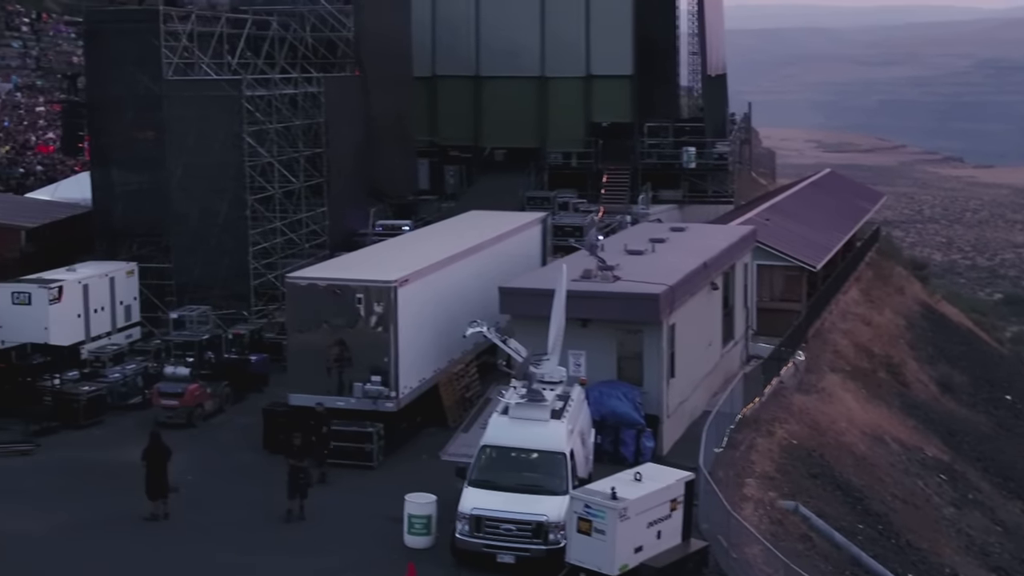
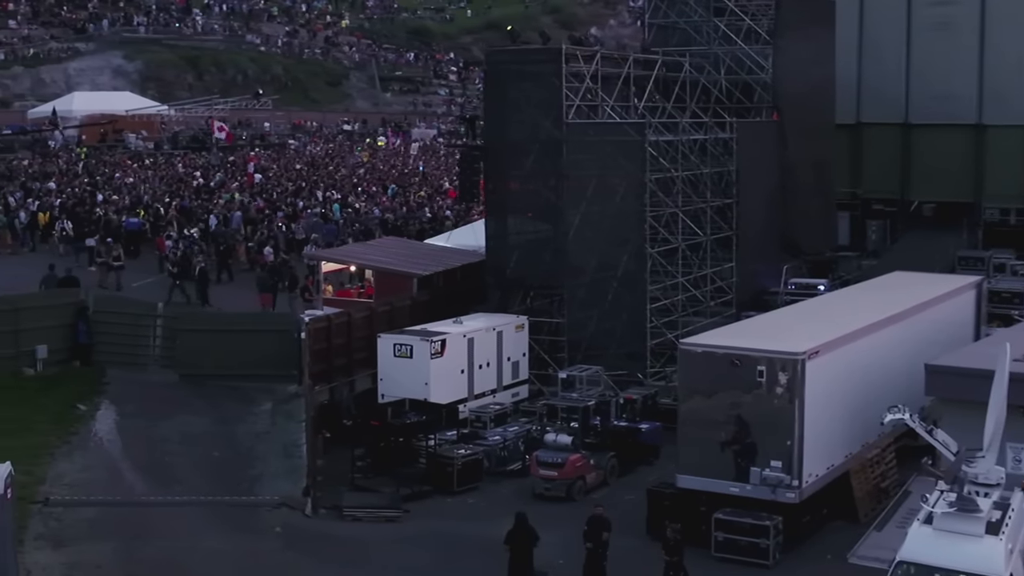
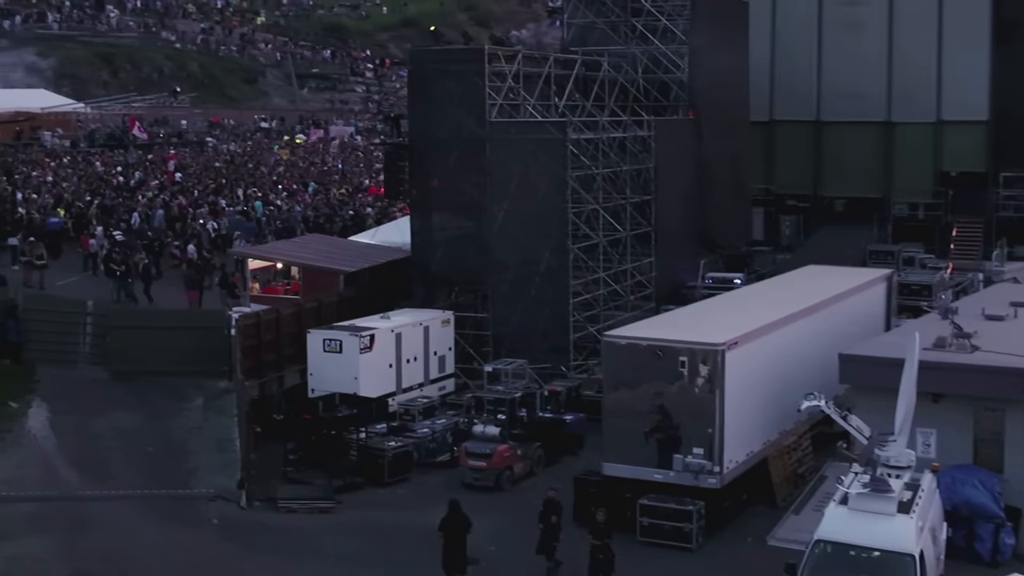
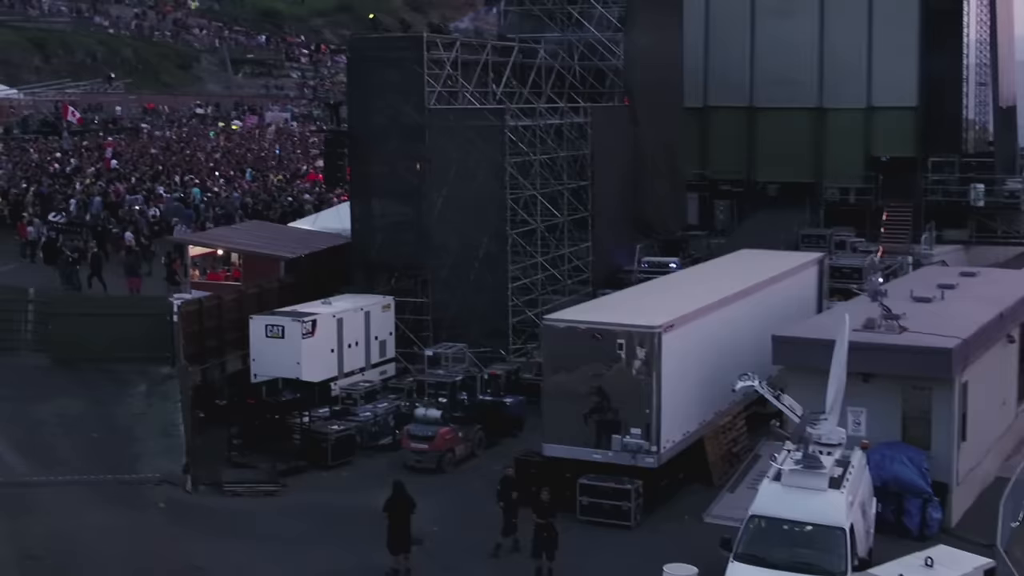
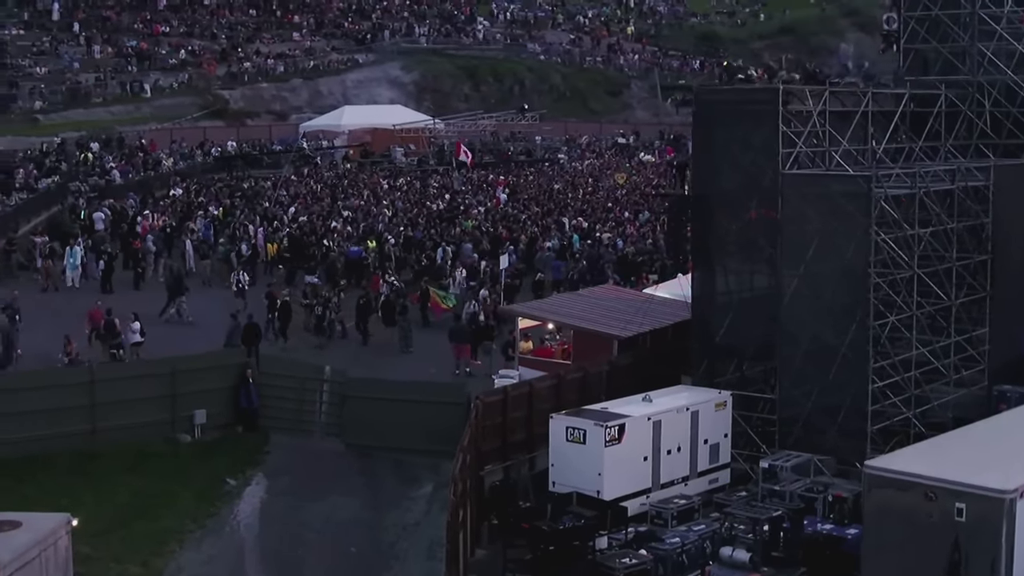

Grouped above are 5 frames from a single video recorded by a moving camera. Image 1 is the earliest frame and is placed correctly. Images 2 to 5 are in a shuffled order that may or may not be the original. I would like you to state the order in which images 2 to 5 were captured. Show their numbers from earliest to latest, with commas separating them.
4, 3, 2, 5
